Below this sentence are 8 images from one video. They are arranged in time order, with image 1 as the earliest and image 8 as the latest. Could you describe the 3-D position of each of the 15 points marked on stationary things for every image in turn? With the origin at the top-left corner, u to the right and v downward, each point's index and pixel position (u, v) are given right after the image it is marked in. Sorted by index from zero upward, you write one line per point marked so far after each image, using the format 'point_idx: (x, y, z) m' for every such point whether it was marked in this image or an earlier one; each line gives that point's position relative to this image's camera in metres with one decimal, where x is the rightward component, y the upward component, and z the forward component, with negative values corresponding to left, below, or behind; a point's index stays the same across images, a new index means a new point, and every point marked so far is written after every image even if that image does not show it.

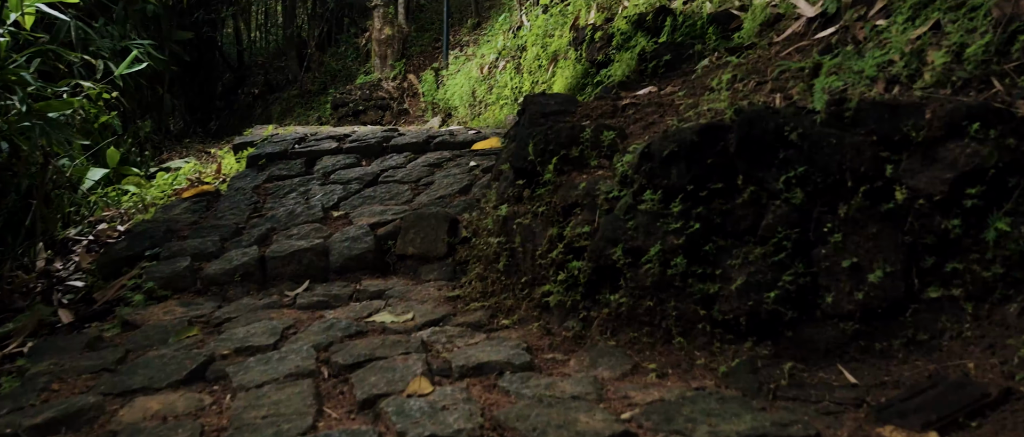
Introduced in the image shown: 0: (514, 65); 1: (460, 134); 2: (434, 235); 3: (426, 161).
0: (0.0, +1.2, +6.7) m
1: (-0.3, +0.4, +4.4) m
2: (-0.3, -0.1, +2.8) m
3: (-0.4, +0.3, +3.7) m
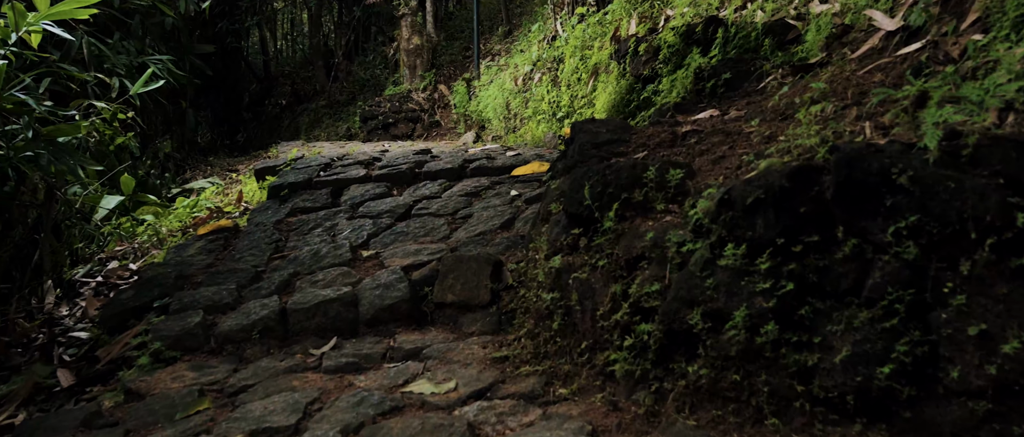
0: (+0.3, +1.1, +6.4) m
1: (-0.1, +0.3, +4.2) m
2: (-0.1, -0.2, +2.5) m
3: (-0.2, +0.1, +3.5) m
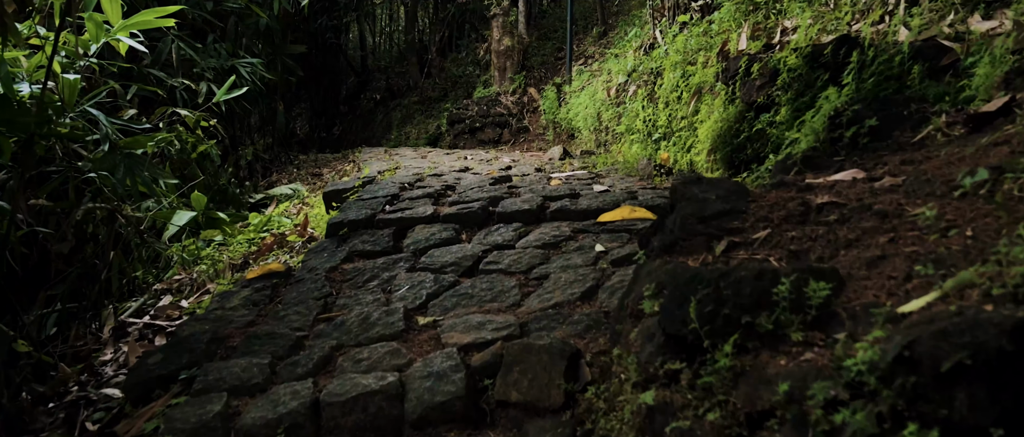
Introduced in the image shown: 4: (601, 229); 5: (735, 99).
0: (+1.0, +0.9, +5.8) m
1: (+0.3, +0.1, +3.7) m
2: (+0.1, -0.4, +2.0) m
3: (+0.1, -0.1, +3.0) m
4: (+0.3, 0.0, +3.0) m
5: (+1.1, +0.6, +3.9) m
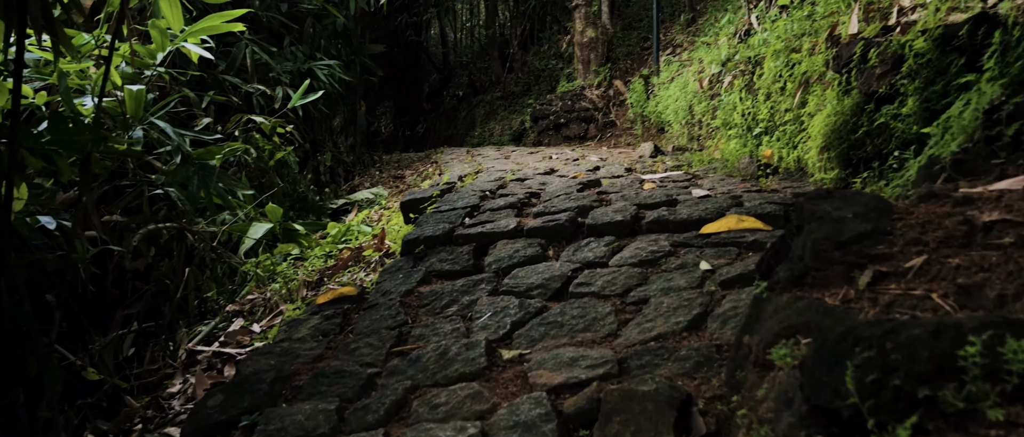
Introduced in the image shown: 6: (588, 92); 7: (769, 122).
0: (+1.5, +0.9, +5.4) m
1: (+0.7, +0.1, +3.3) m
2: (+0.3, -0.4, +1.7) m
3: (+0.4, -0.1, +2.7) m
4: (+0.6, -0.1, +2.7) m
5: (+1.4, +0.5, +3.5) m
6: (+0.9, +1.5, +9.5) m
7: (+1.5, +0.6, +4.8) m
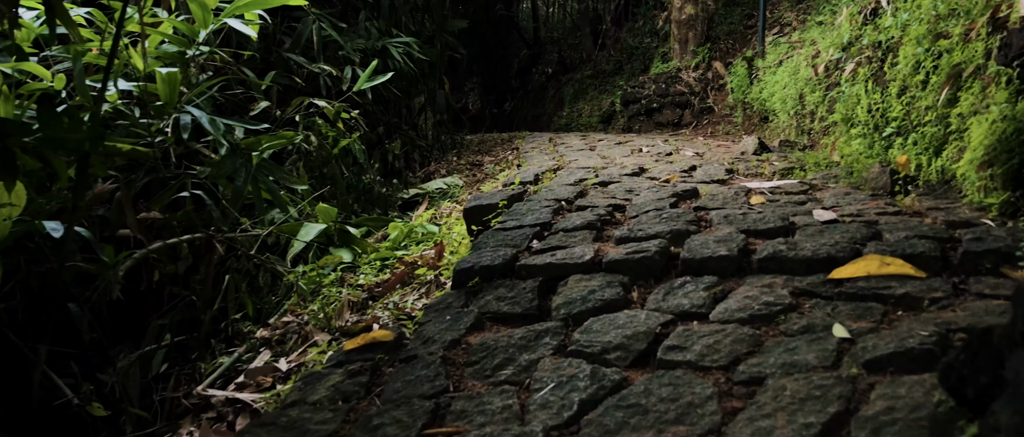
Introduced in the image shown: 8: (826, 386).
0: (+2.0, +0.8, +4.6) m
1: (+0.9, 0.0, +2.7) m
2: (+0.4, -0.6, +1.2) m
3: (+0.6, -0.2, +2.1) m
4: (+0.8, -0.2, +2.1) m
5: (+1.7, +0.4, +2.7) m
6: (+1.8, +1.5, +8.7) m
7: (+1.9, +0.5, +4.0) m
8: (+0.6, -0.3, +1.7) m
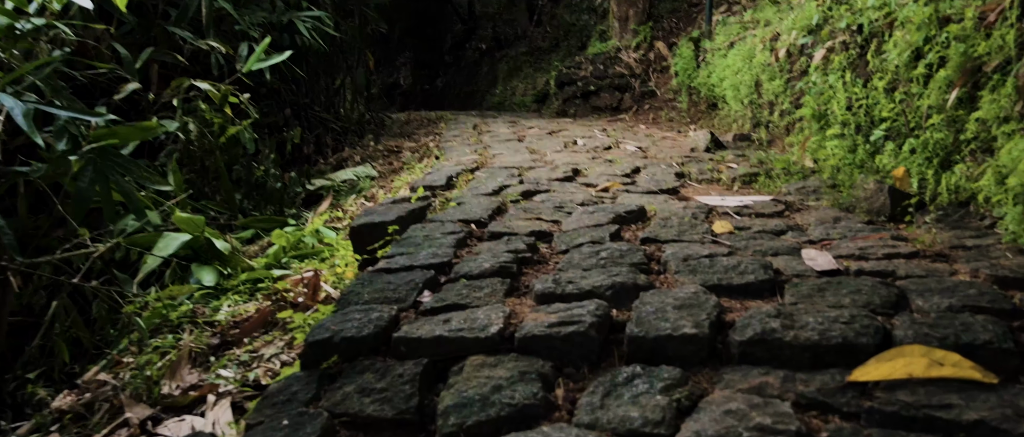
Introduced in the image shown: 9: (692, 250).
0: (+1.6, +0.7, +3.9) m
1: (+0.7, -0.1, +1.9) m
2: (+0.2, -0.7, +0.4) m
3: (+0.4, -0.4, +1.3) m
4: (+0.6, -0.3, +1.3) m
5: (+1.4, +0.3, +2.0) m
6: (+1.2, +1.6, +8.0) m
7: (+1.6, +0.4, +3.3) m
8: (+0.4, -0.5, +0.9) m
9: (+0.5, -0.1, +2.2) m
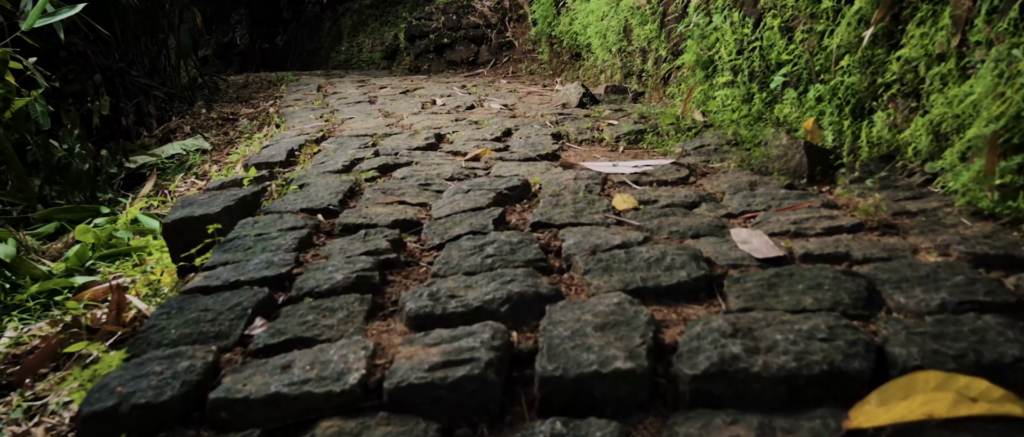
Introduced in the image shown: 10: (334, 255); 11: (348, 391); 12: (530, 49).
0: (+1.0, +0.9, +3.5) m
1: (+0.4, -0.1, +1.5) m
2: (+0.3, -0.8, -0.1) m
3: (+0.2, -0.4, +0.8) m
4: (+0.5, -0.3, +0.9) m
5: (+1.1, +0.4, +1.7) m
6: (-0.2, +1.9, +7.4) m
7: (+1.0, +0.5, +2.9) m
8: (+0.4, -0.5, +0.4) m
9: (+0.2, 0.0, +1.7) m
10: (-0.4, -0.1, +1.8) m
11: (-0.2, -0.3, +1.1) m
12: (+0.2, +1.4, +7.0) m
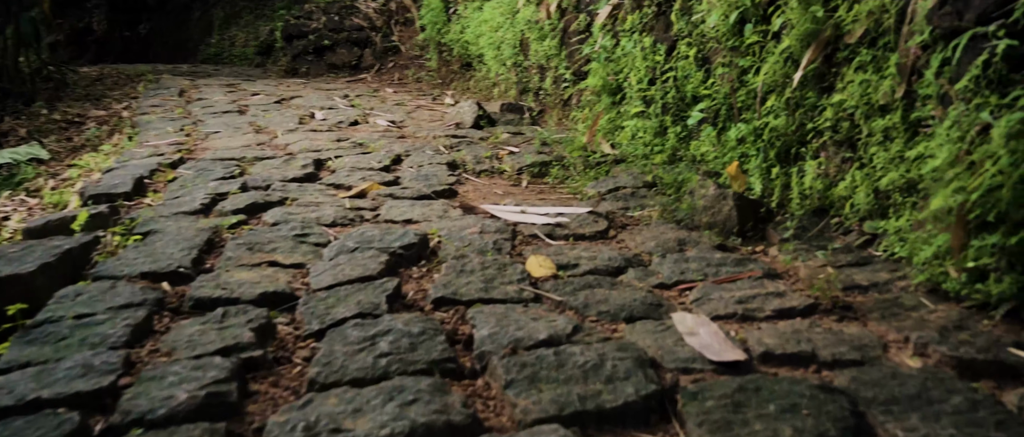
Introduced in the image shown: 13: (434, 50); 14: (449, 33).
0: (+0.5, +0.8, +3.3) m
1: (+0.3, -0.3, +1.2) m
2: (+0.4, -1.0, -0.4) m
3: (+0.2, -0.6, +0.5) m
4: (+0.4, -0.5, +0.5) m
5: (+1.0, +0.2, +1.4) m
6: (-1.2, +1.8, +6.9) m
7: (+0.7, +0.4, +2.7) m
8: (+0.4, -0.7, +0.1) m
9: (+0.1, -0.2, +1.4) m
10: (-0.6, -0.2, +1.4) m
11: (-0.3, -0.5, +0.7) m
12: (-0.7, +1.3, +6.5) m
13: (-0.5, +1.2, +6.1) m
14: (-0.4, +1.3, +5.8) m
